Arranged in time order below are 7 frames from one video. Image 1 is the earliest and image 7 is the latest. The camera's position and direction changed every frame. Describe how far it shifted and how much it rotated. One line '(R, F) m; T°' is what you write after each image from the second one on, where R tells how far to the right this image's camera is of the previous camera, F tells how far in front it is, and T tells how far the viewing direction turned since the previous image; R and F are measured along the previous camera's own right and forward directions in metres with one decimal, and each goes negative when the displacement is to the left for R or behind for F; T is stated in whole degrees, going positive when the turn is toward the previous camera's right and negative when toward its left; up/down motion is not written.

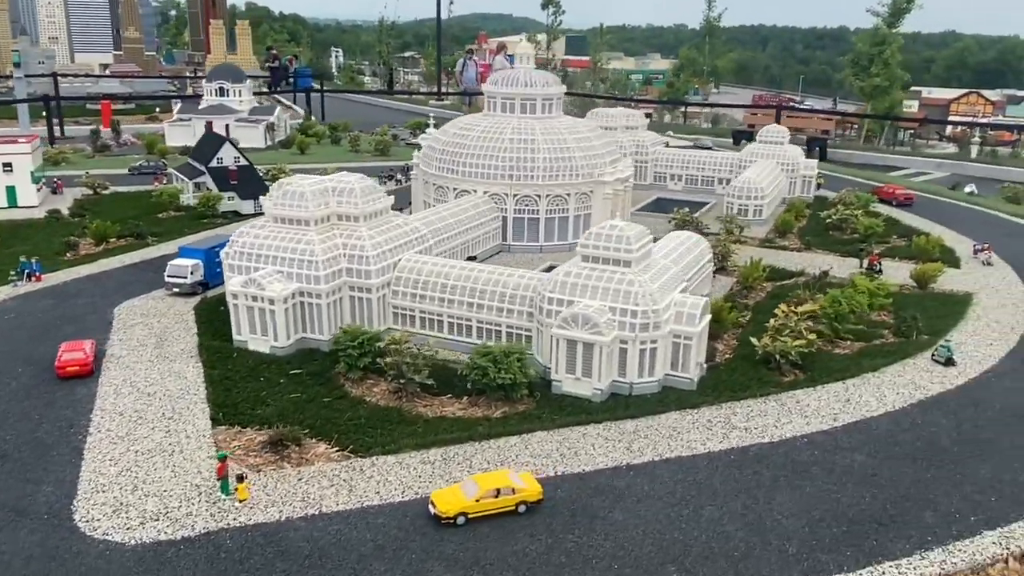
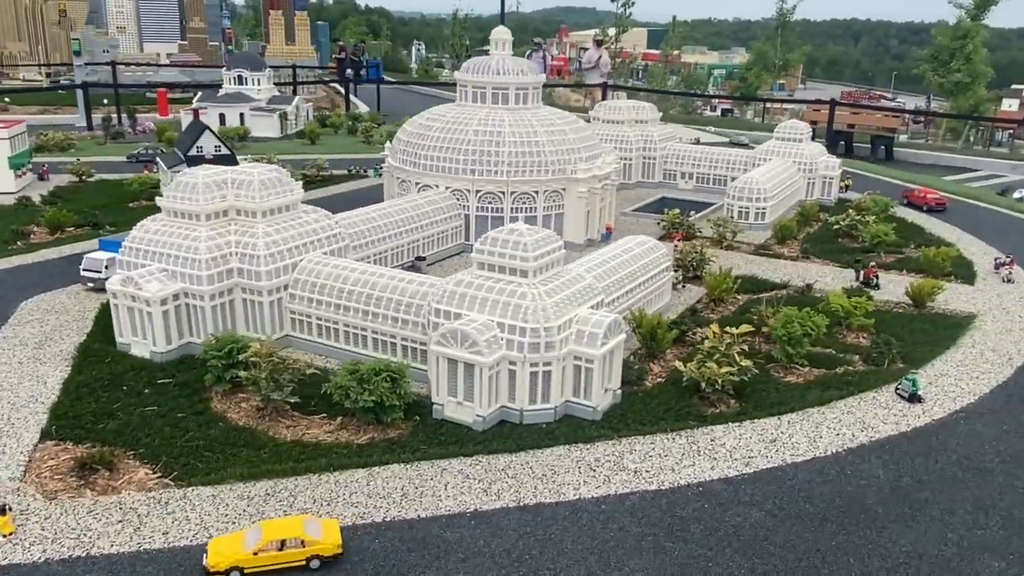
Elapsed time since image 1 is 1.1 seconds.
(+6.1, +3.7) m; -5°
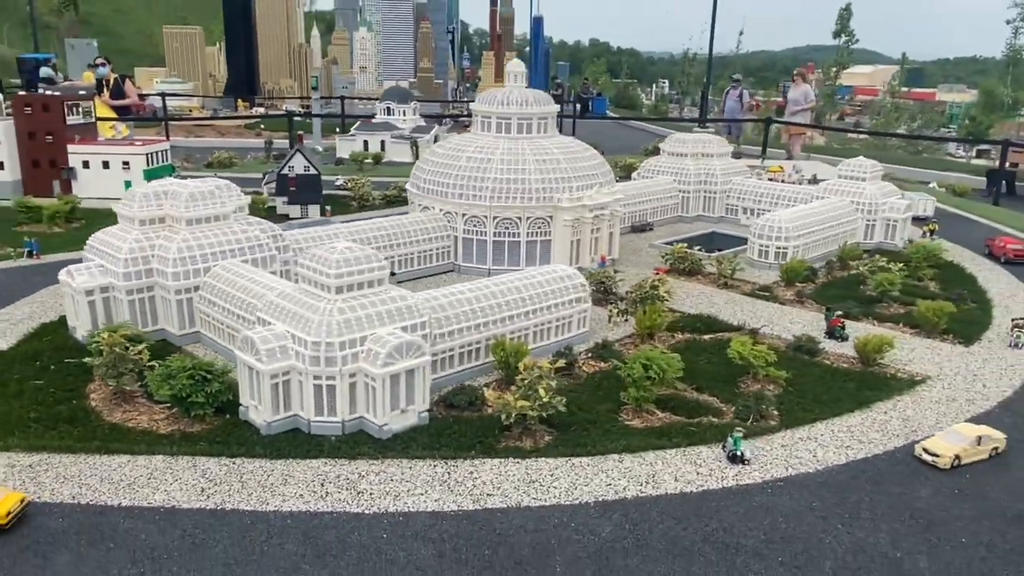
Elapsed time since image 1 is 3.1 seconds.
(+13.5, +1.6) m; -15°
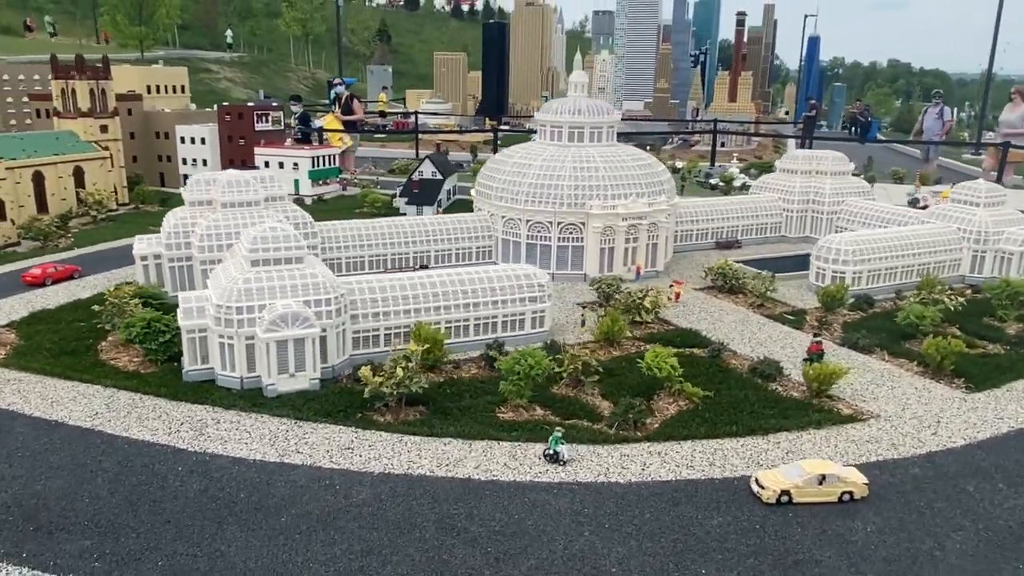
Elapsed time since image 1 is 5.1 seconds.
(+13.6, +1.0) m; -18°
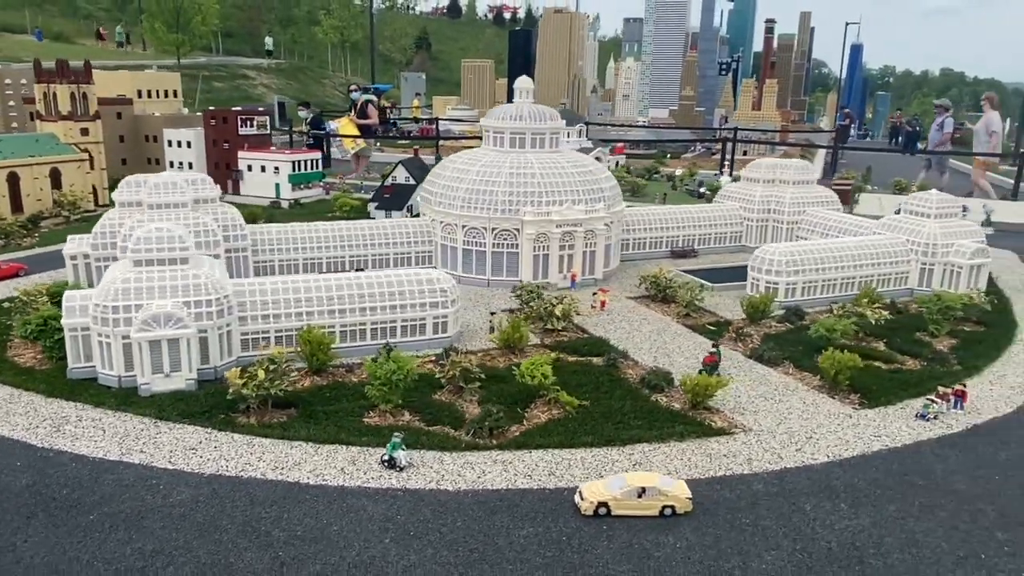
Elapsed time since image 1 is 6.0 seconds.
(+6.3, +0.4) m; -3°
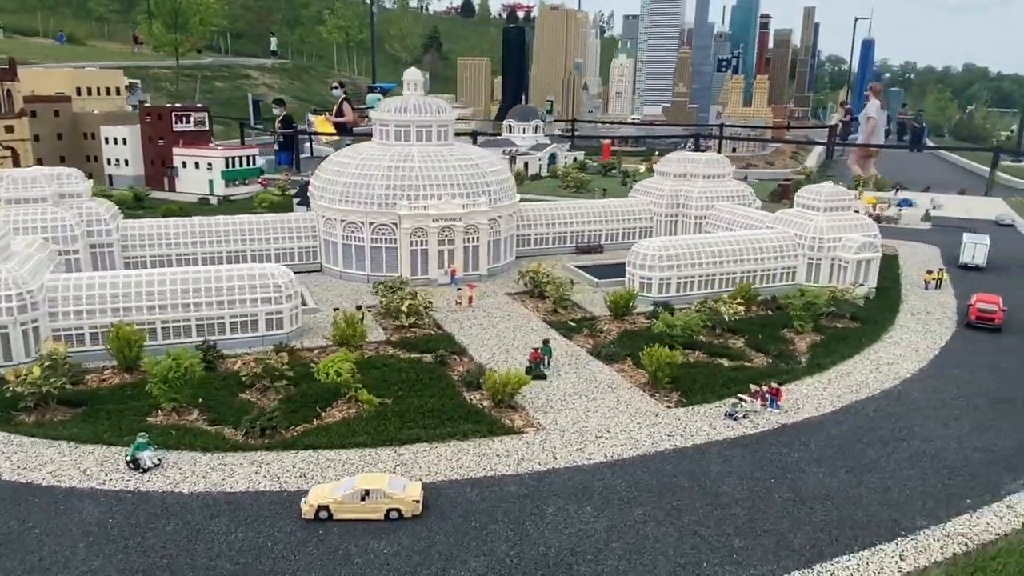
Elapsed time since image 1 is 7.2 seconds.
(+8.1, +1.1) m; -1°
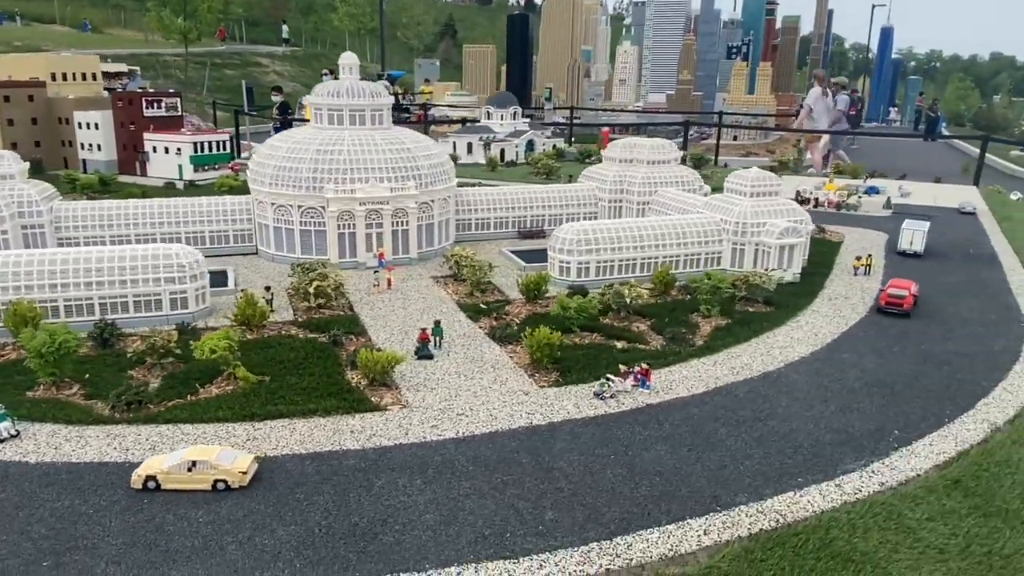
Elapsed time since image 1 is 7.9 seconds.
(+5.3, -0.3) m; -1°
